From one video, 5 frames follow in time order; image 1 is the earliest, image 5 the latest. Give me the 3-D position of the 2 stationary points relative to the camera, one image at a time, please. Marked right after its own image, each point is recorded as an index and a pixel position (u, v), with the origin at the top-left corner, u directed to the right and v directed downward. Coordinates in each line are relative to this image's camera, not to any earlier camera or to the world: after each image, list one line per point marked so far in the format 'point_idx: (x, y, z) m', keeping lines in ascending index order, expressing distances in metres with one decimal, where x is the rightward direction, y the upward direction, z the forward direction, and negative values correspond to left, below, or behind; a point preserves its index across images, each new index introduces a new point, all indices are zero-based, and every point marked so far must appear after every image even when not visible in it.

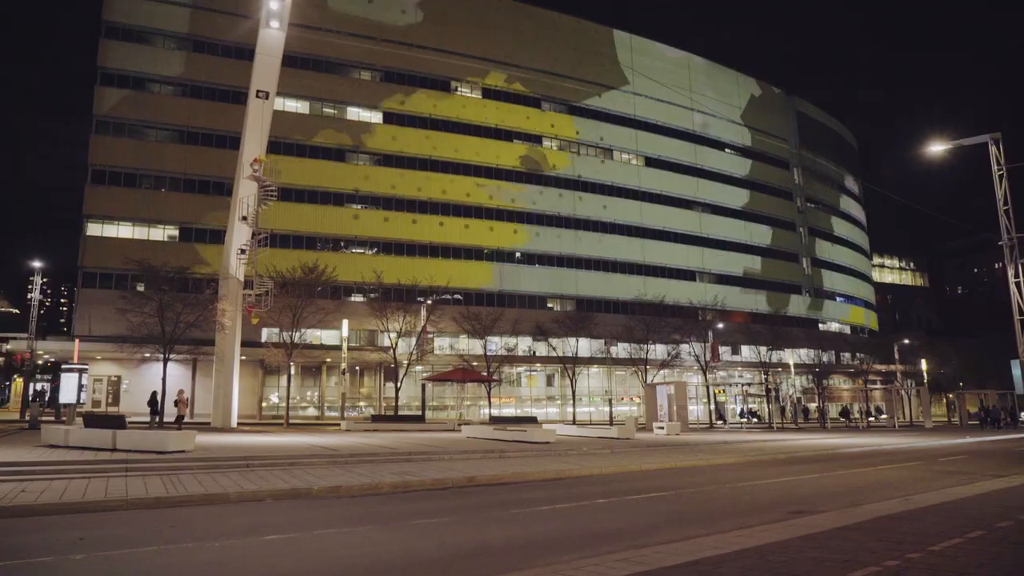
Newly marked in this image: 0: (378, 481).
0: (-3.1, -4.5, +15.7) m
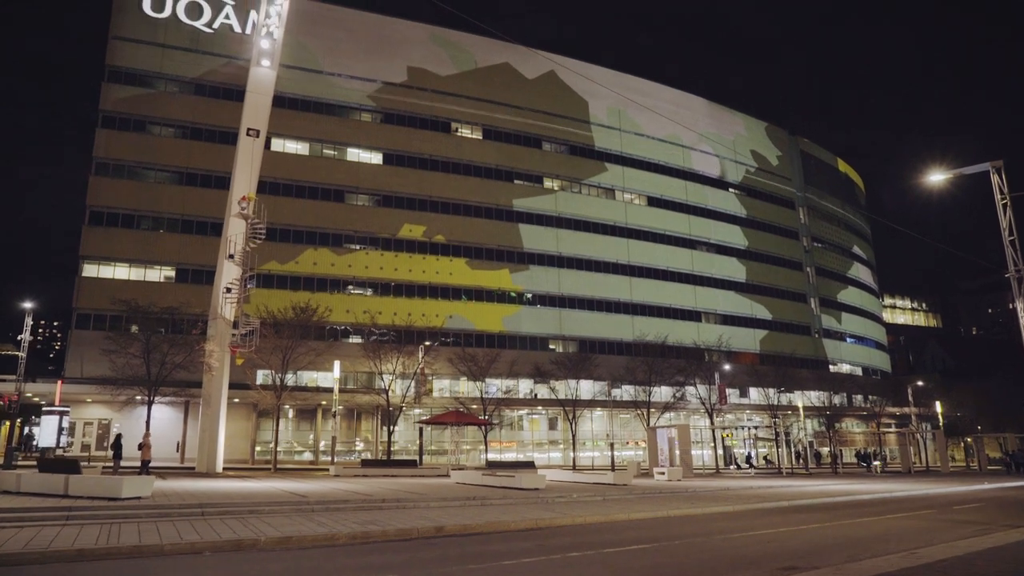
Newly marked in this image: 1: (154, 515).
0: (-3.8, -5.2, +14.5) m
1: (-8.6, -5.4, +16.1) m
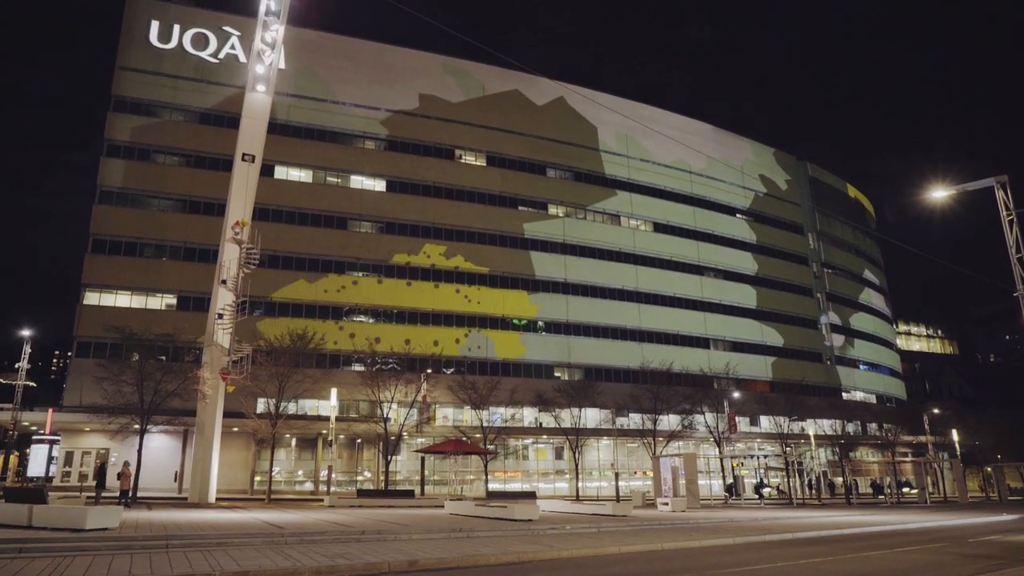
0: (-4.3, -5.6, +13.7) m
1: (-9.1, -5.9, +15.4) m
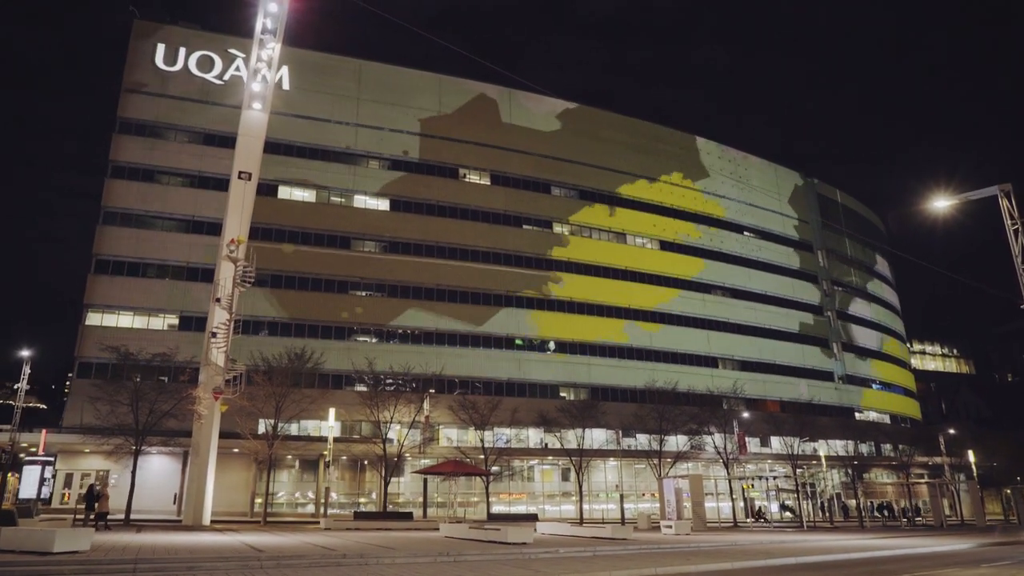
0: (-4.8, -5.8, +13.0) m
1: (-9.5, -6.2, +14.8) m
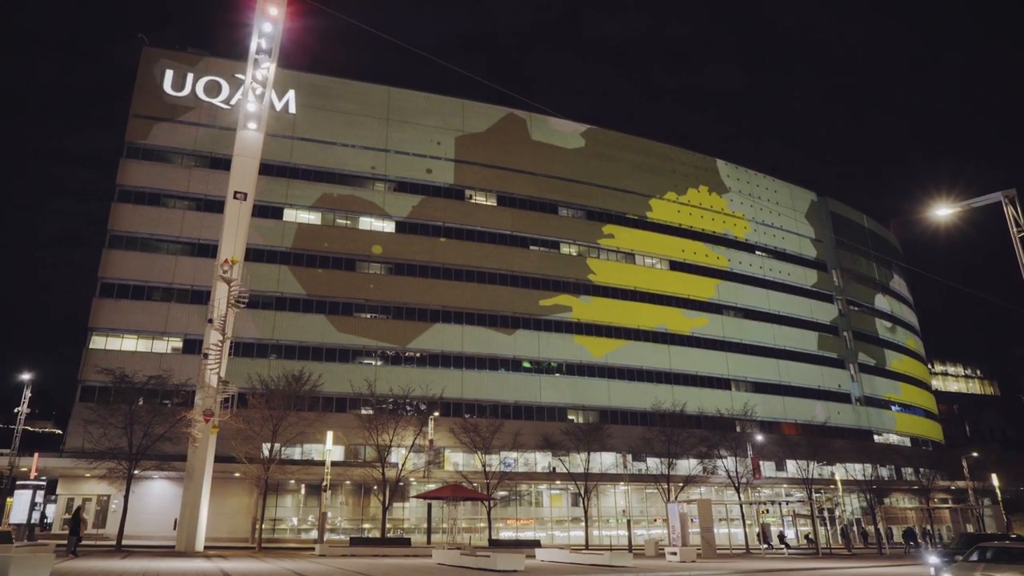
0: (-5.4, -6.1, +12.2) m
1: (-10.1, -6.5, +14.1) m
